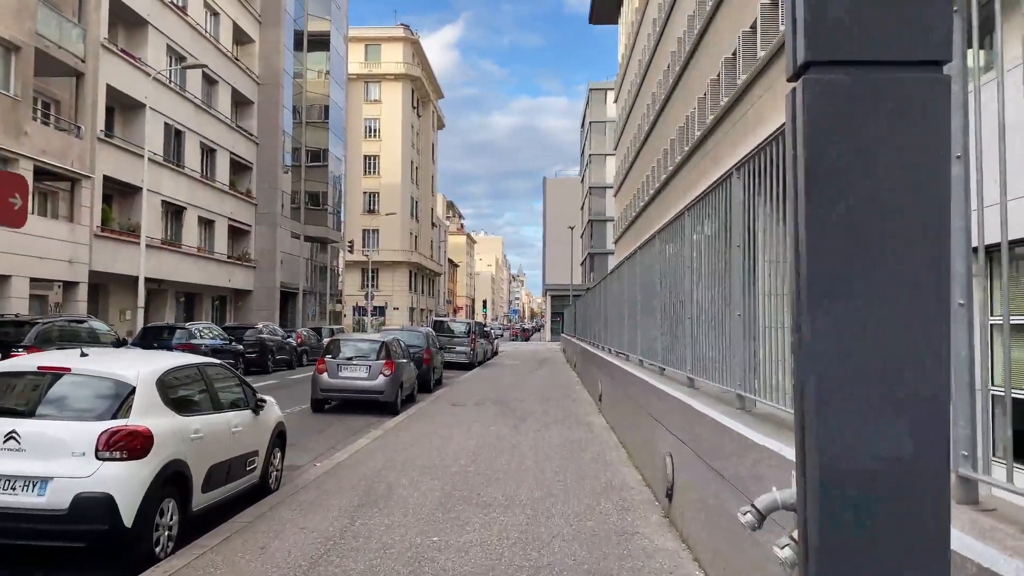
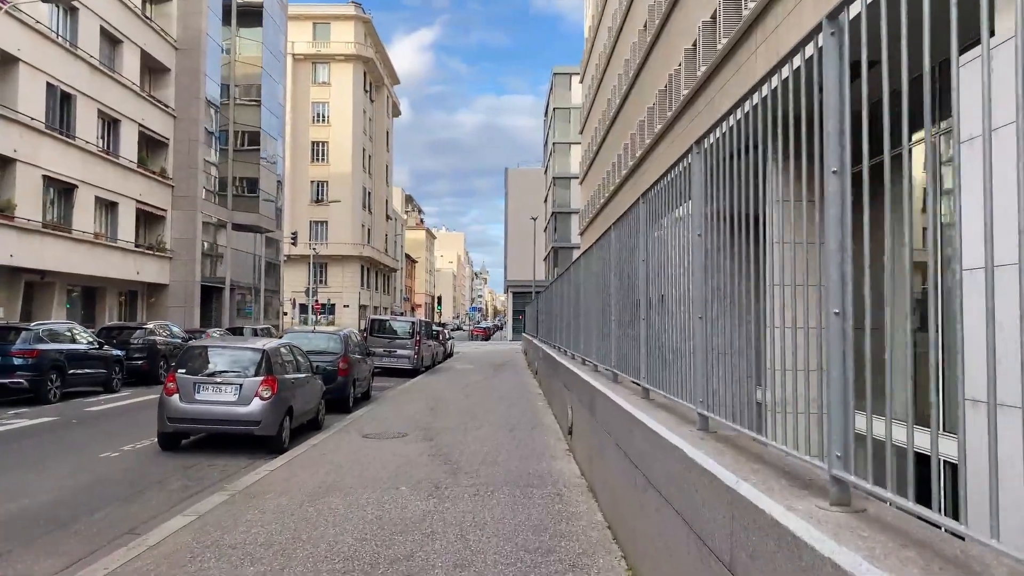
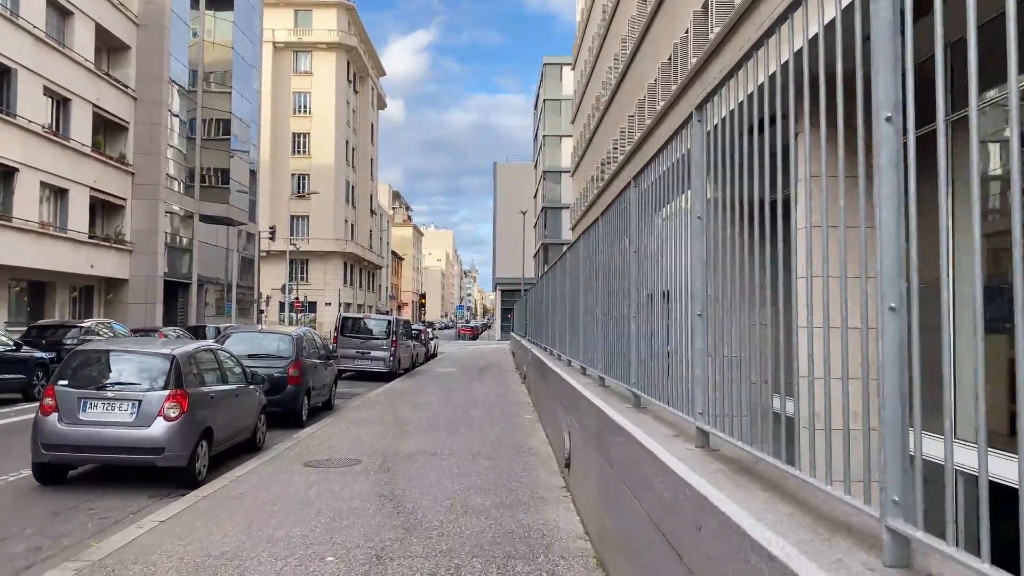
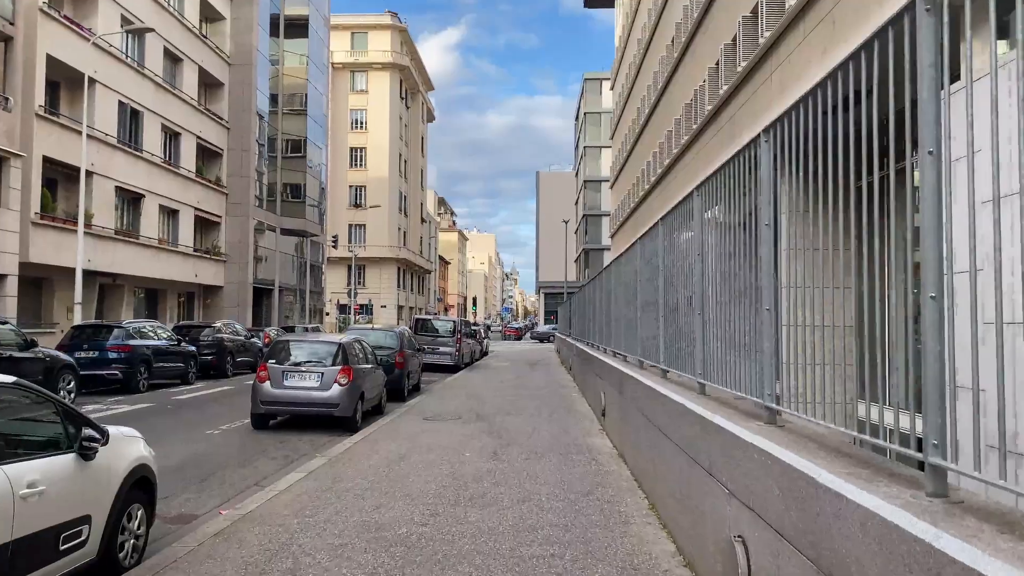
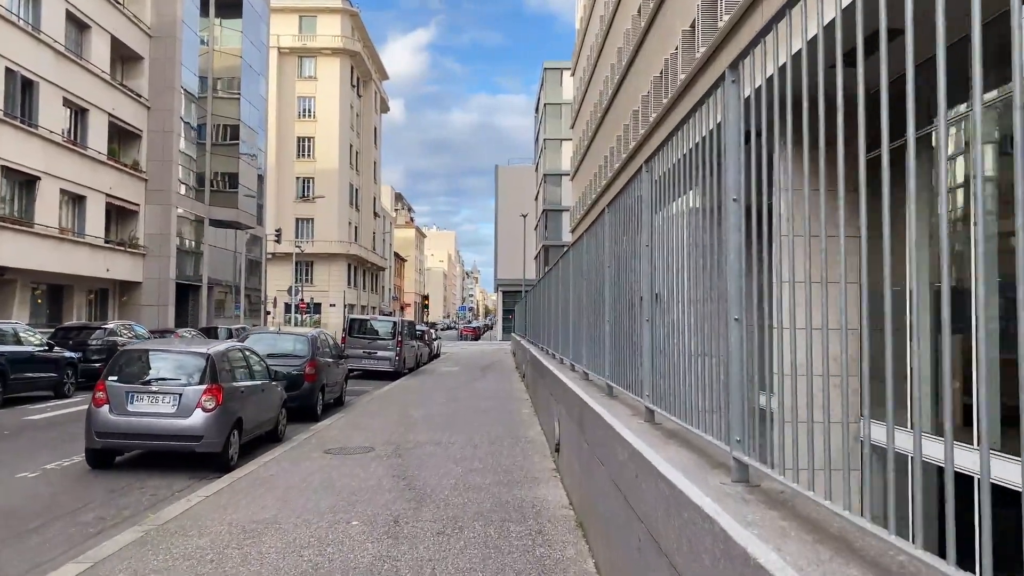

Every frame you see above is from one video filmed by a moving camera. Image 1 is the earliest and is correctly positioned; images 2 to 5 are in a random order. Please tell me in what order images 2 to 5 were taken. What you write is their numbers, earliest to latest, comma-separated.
4, 2, 5, 3
